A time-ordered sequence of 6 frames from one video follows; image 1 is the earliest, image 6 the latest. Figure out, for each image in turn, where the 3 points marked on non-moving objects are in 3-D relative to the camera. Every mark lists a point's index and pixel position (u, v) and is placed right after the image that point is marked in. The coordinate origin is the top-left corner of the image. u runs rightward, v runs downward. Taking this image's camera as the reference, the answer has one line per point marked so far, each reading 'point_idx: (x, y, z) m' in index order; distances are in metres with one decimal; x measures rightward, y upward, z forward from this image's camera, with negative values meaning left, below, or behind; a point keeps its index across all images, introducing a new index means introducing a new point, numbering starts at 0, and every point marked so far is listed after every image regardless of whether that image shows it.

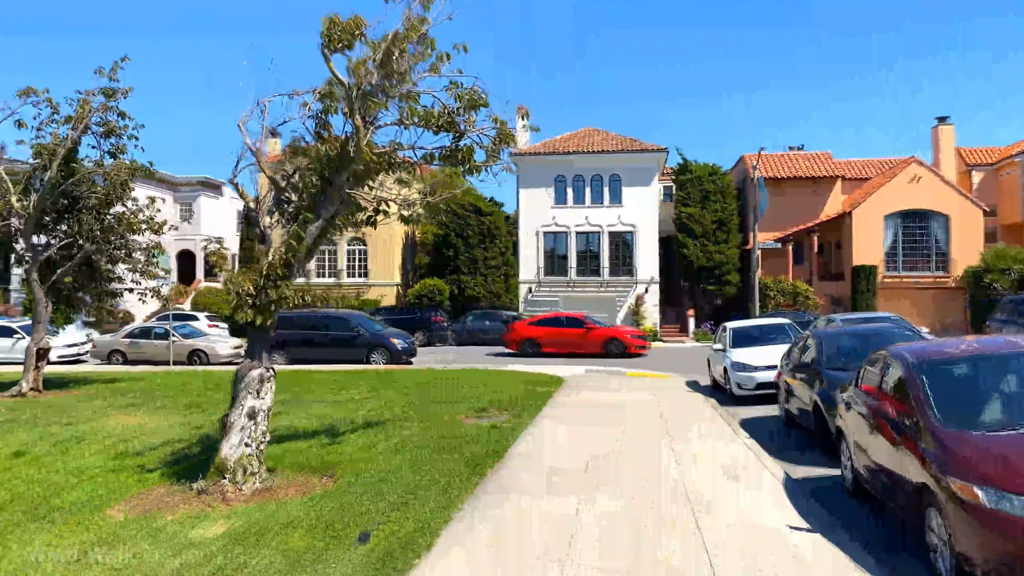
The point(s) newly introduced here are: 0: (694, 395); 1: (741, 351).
0: (+3.6, -2.1, +16.6) m
1: (+3.9, -1.1, +14.0) m
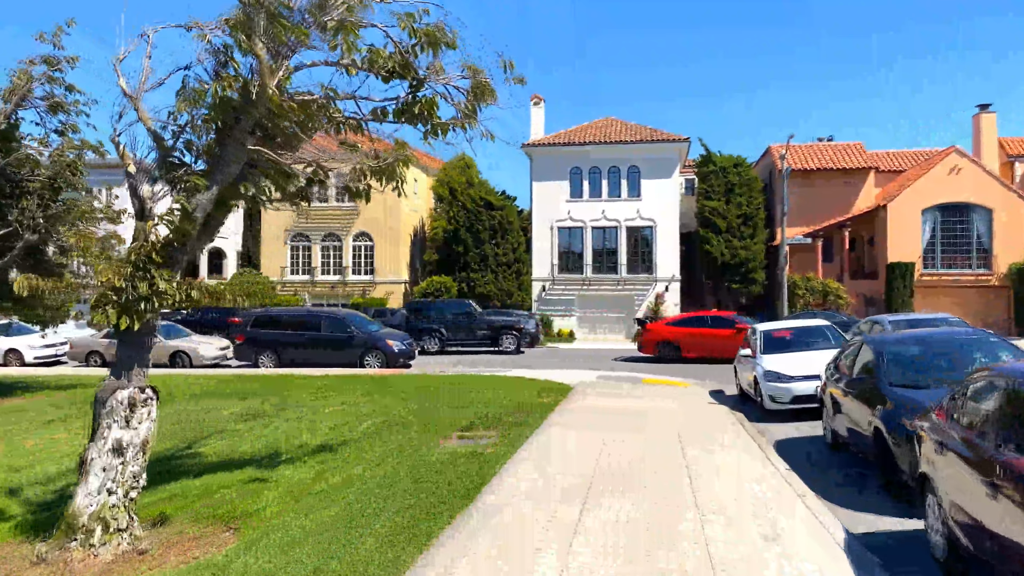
0: (+3.6, -2.1, +14.7) m
1: (+3.8, -1.0, +12.1) m
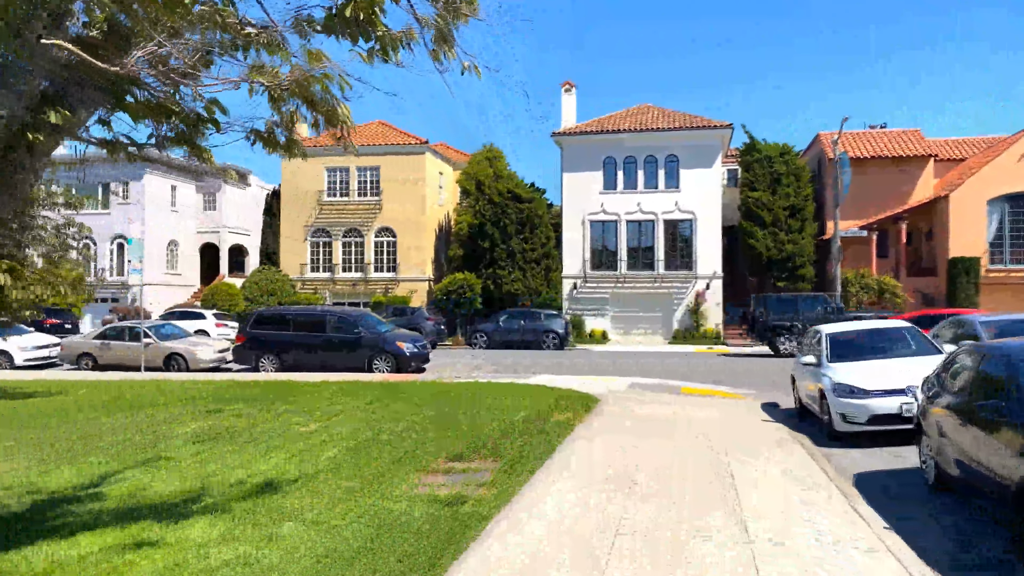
0: (+3.9, -2.0, +12.5) m
1: (+4.0, -1.0, +10.0) m
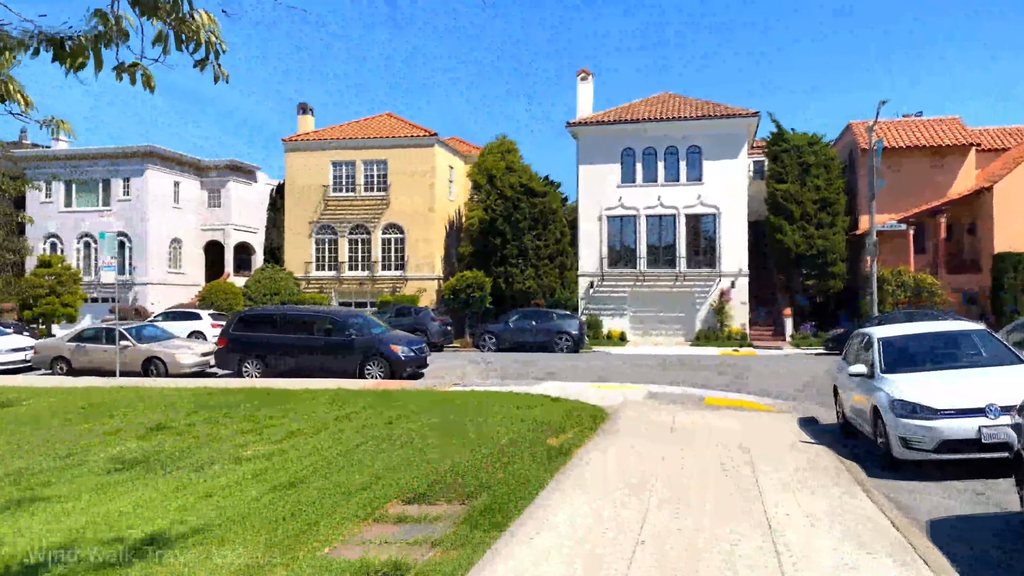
0: (+3.9, -2.0, +10.8) m
1: (+3.9, -0.9, +8.2) m
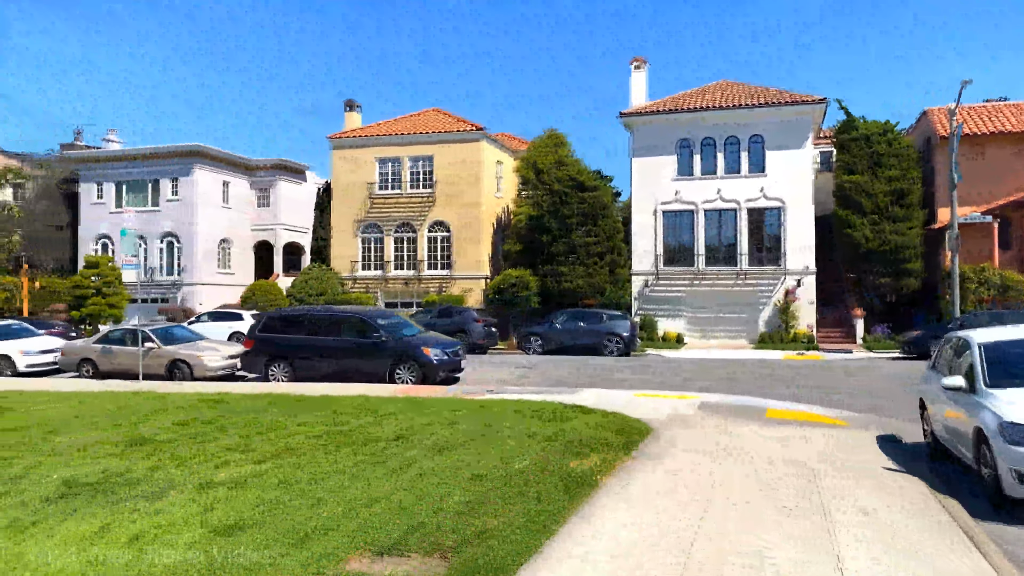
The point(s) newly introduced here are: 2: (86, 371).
0: (+4.2, -1.9, +9.2) m
1: (+4.0, -0.9, +6.6) m
2: (-9.2, -1.8, +17.9) m
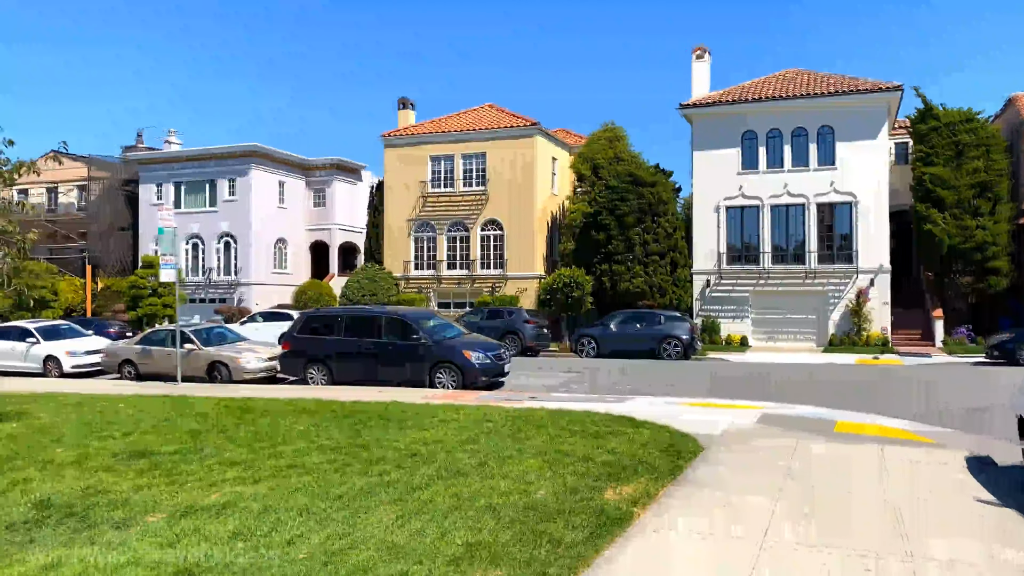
0: (+4.5, -1.9, +8.0) m
1: (+4.2, -0.9, +5.4) m
2: (-8.1, -1.8, +17.7) m
